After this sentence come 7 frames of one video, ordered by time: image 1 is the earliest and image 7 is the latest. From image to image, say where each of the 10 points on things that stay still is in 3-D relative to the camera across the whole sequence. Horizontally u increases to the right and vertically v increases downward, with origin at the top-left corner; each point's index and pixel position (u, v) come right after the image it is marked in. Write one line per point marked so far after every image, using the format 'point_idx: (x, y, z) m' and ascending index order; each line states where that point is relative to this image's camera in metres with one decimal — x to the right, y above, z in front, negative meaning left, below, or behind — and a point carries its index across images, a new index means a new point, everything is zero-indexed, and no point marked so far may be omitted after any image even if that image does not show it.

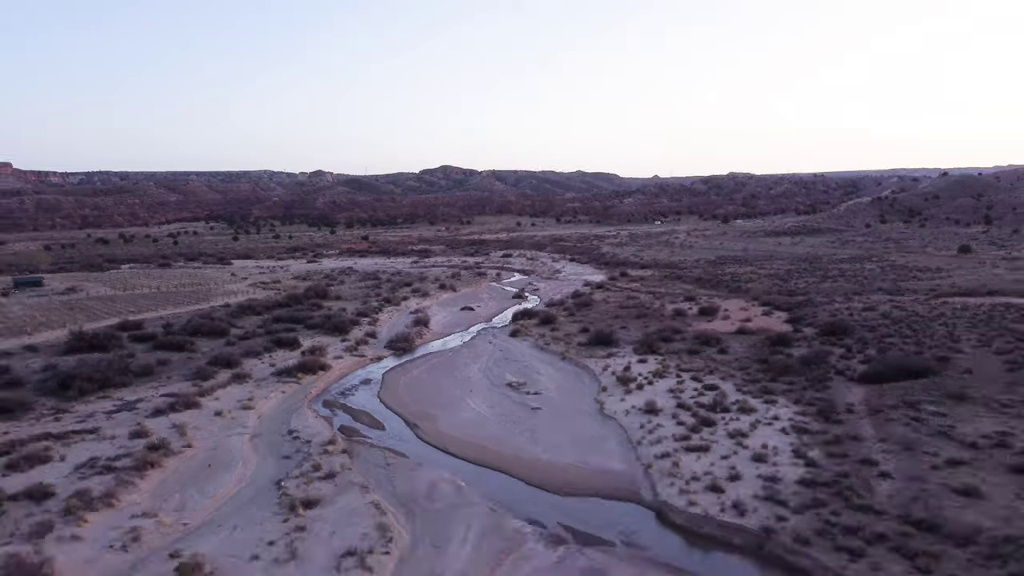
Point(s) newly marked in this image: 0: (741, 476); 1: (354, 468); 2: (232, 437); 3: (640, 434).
0: (+4.3, -3.5, +15.4) m
1: (-3.2, -3.7, +16.6) m
2: (-6.5, -3.4, +18.8) m
3: (+2.9, -3.3, +18.6) m
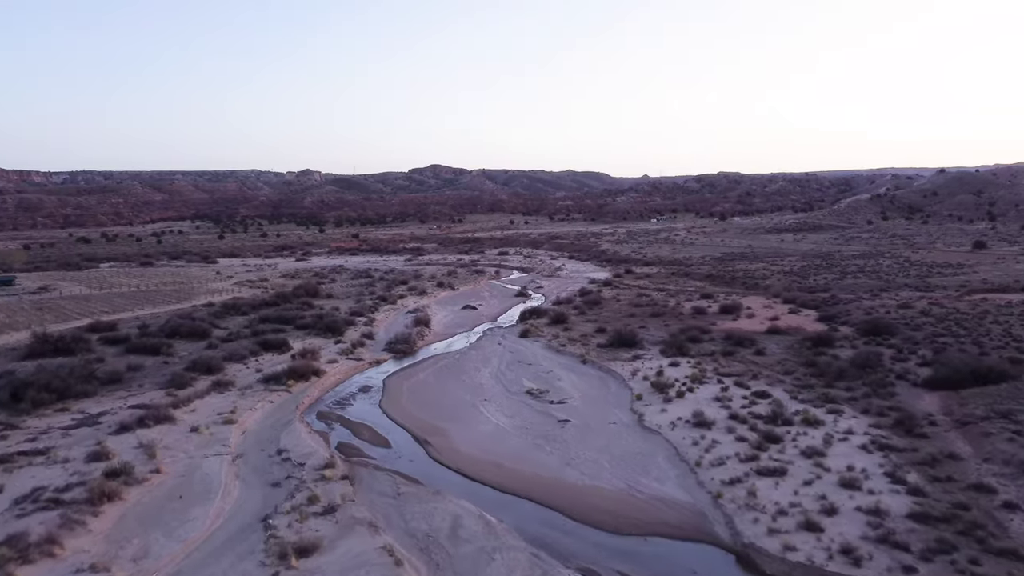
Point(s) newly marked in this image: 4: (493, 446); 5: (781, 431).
0: (+5.0, -3.4, +12.5) m
1: (-2.6, -3.5, +13.6) m
2: (-5.9, -3.3, +15.8) m
3: (+3.5, -3.2, +15.7) m
4: (-0.4, -3.3, +17.1) m
5: (+5.5, -2.9, +16.7) m
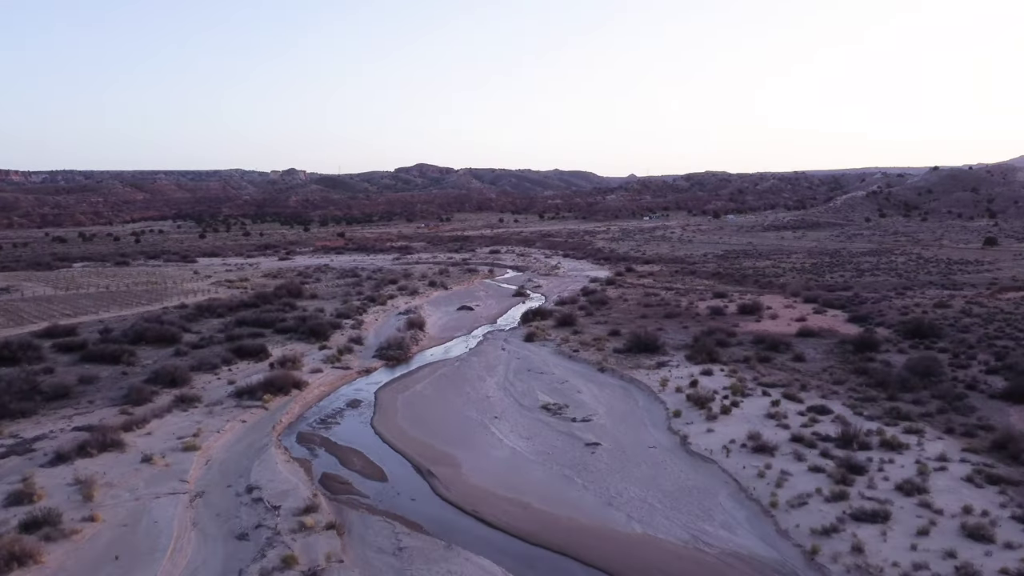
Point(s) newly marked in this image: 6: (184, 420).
0: (+5.4, -3.3, +9.6) m
1: (-2.1, -3.5, +10.6) m
2: (-5.4, -3.3, +12.7) m
3: (+3.9, -3.1, +12.7) m
4: (0.0, -3.3, +14.1) m
5: (+5.9, -2.9, +13.8) m
6: (-6.9, -2.8, +17.3) m
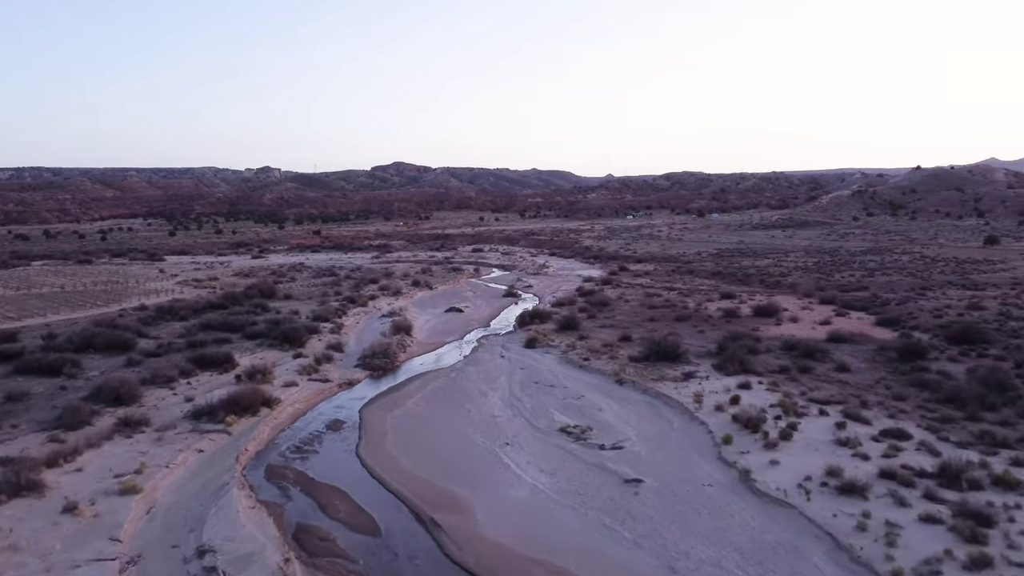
0: (+5.9, -3.3, +6.7) m
1: (-1.7, -3.5, +7.5) m
2: (-5.0, -3.3, +9.5) m
3: (+4.4, -3.1, +9.8) m
4: (+0.4, -3.3, +11.1) m
5: (+6.3, -2.9, +10.9) m
6: (-6.6, -2.8, +14.1) m
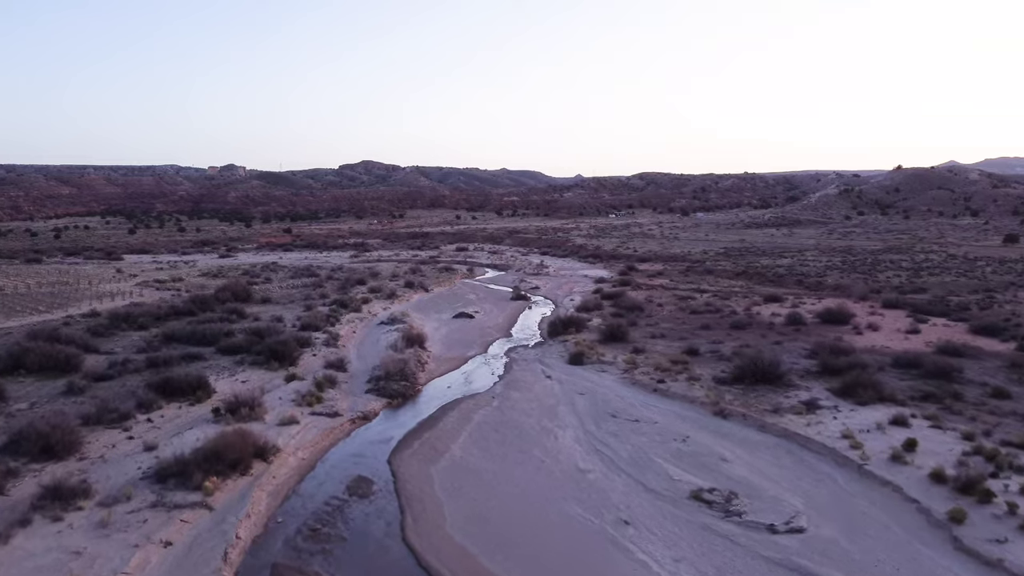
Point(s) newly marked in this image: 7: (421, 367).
0: (+7.8, -3.4, +2.2) m
1: (+0.1, -3.6, +2.7) m
2: (-3.3, -3.3, +4.5) m
3: (+6.1, -3.2, +5.2) m
4: (+2.0, -3.4, +6.3) m
5: (+7.9, -2.9, +6.4) m
6: (-5.1, -2.9, +9.1) m
7: (-2.2, -1.9, +19.9) m
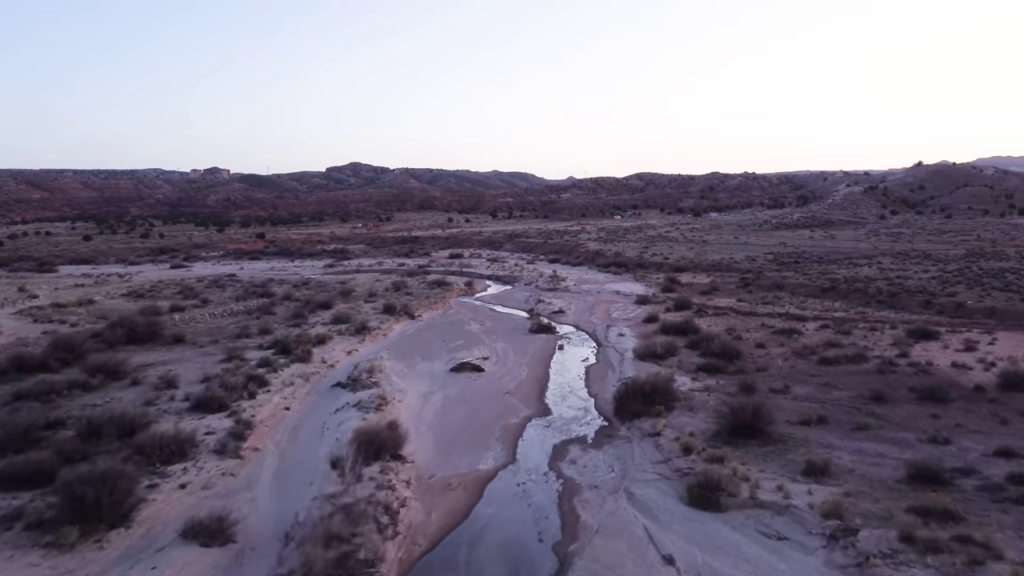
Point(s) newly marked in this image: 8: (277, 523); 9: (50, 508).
0: (+8.8, -4.1, -8.2) m
1: (+1.2, -4.3, -7.7) m
2: (-2.3, -4.1, -5.9) m
3: (+7.0, -3.9, -5.1) m
4: (+3.0, -4.1, -4.1) m
5: (+8.9, -3.7, -3.9) m
6: (-4.2, -3.7, -1.4) m
7: (-1.4, -2.8, +9.5) m
8: (-2.8, -2.8, +9.9) m
9: (-5.4, -2.5, +9.6) m
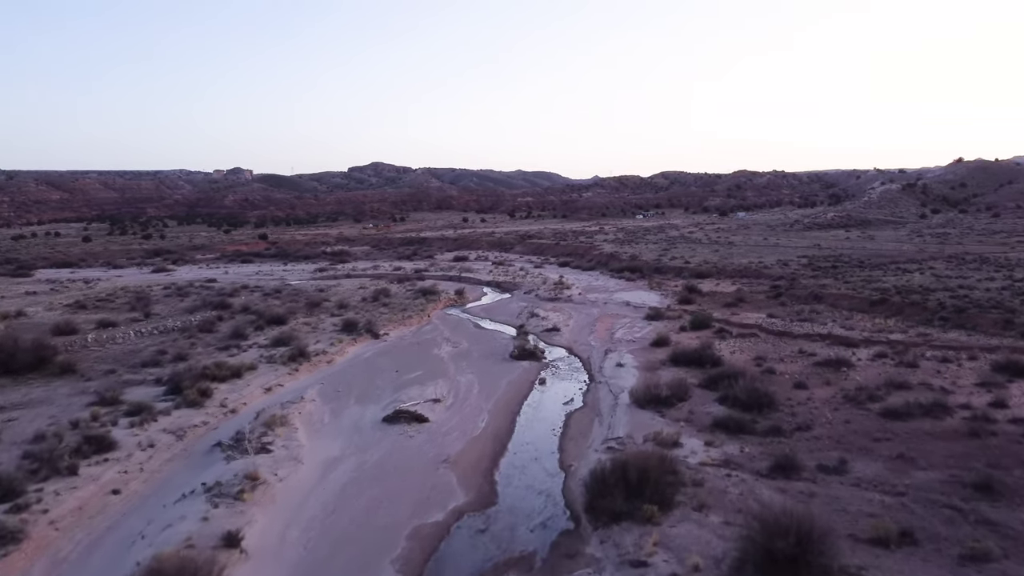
0: (+7.0, -4.5, -13.3) m
1: (-0.5, -4.7, -12.7) m
2: (-4.0, -4.5, -10.7) m
3: (+5.4, -4.3, -10.2) m
4: (+1.4, -4.5, -9.1) m
5: (+7.3, -4.1, -9.1) m
6: (-5.7, -4.1, -6.1) m
7: (-2.6, -3.2, +4.6) m
8: (-4.0, -3.2, +5.1) m
9: (-6.6, -2.9, +4.9) m
